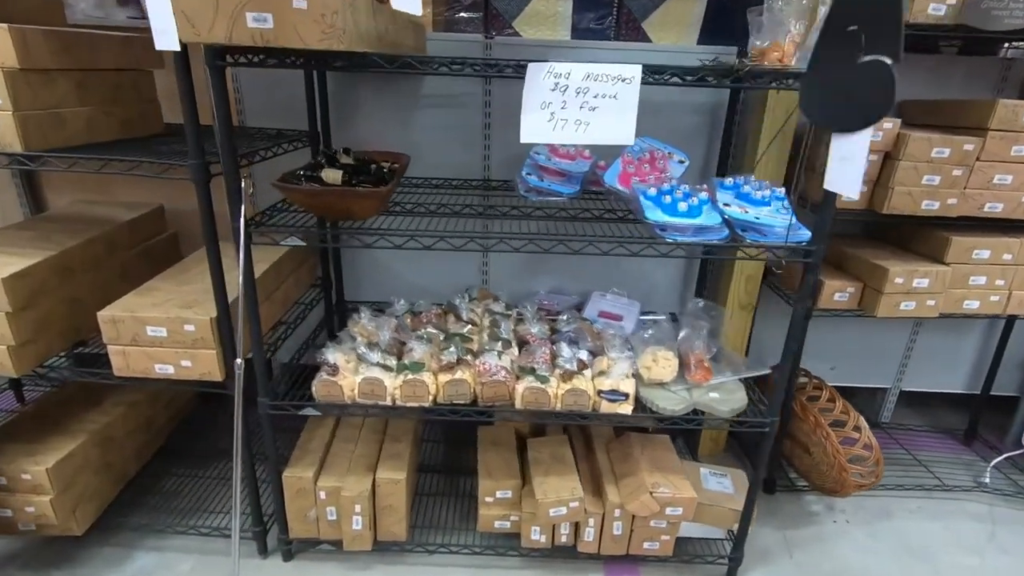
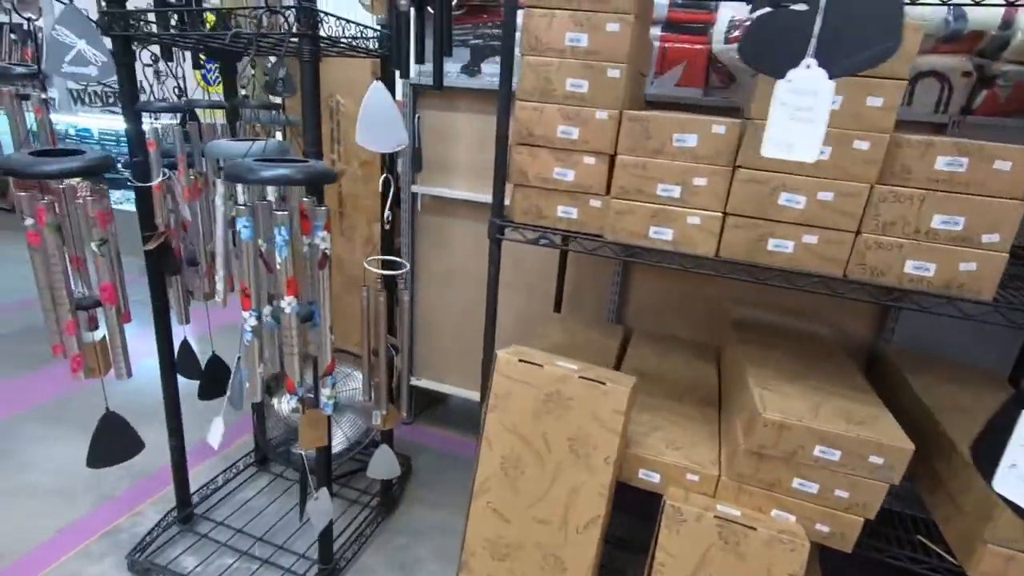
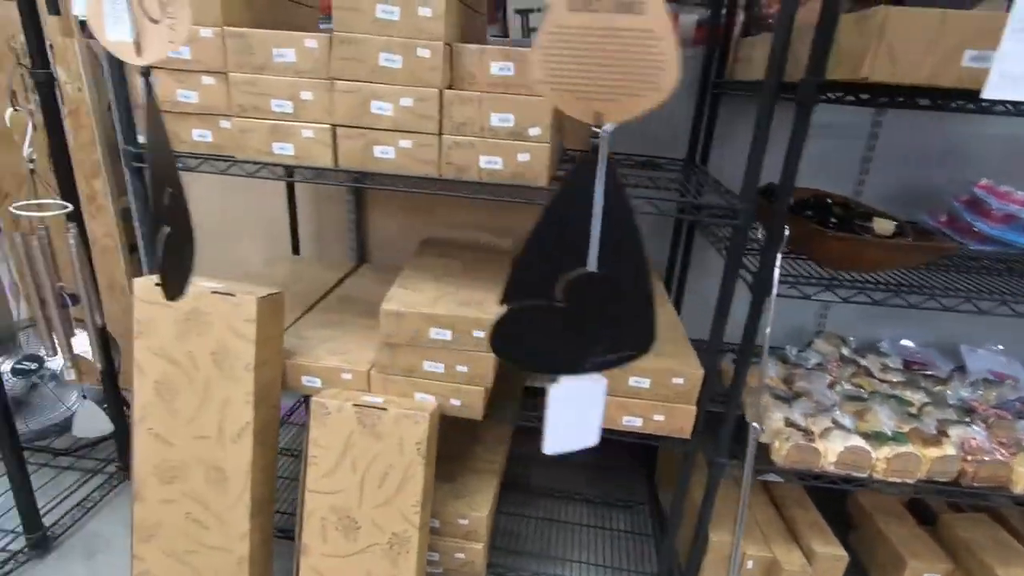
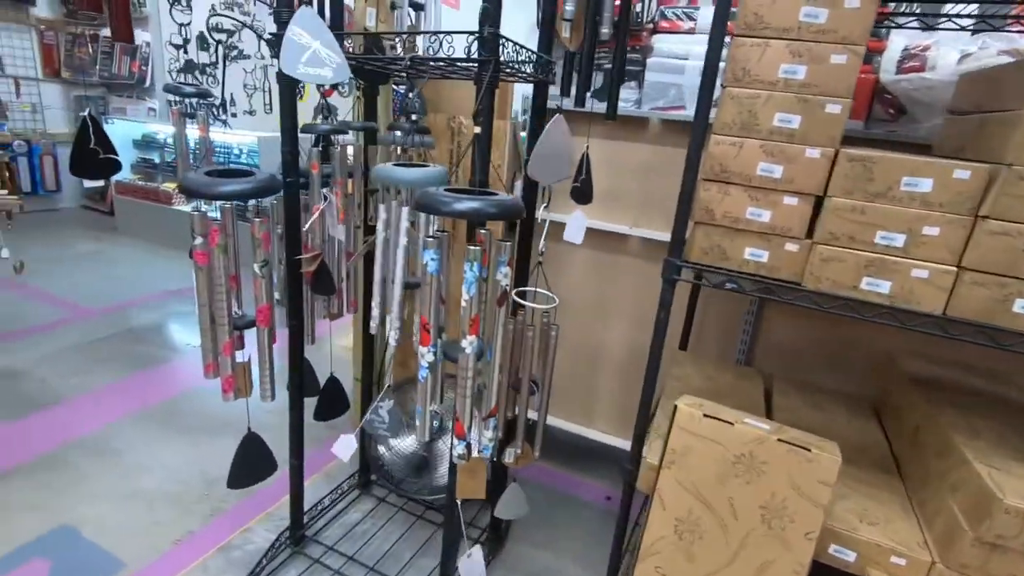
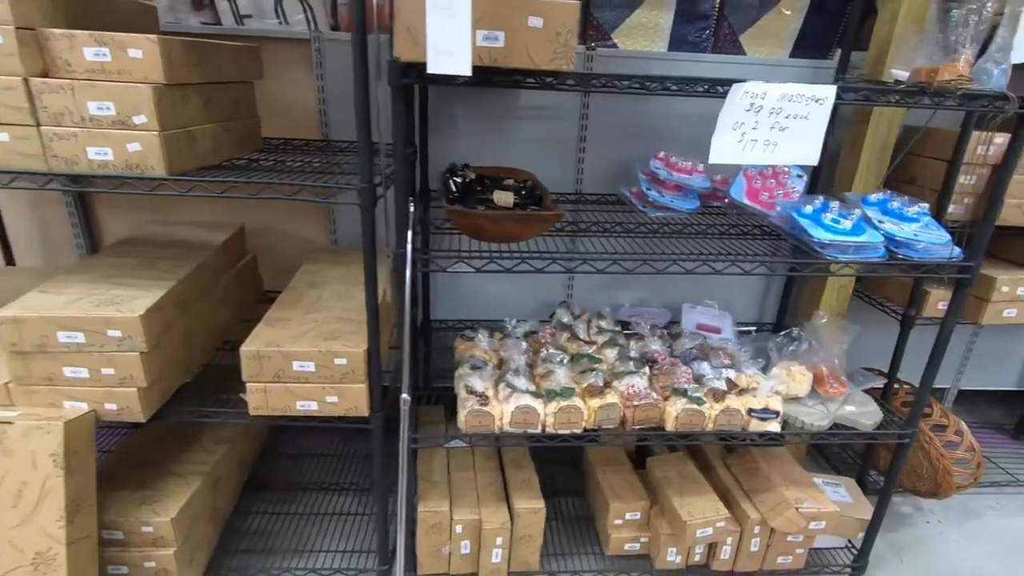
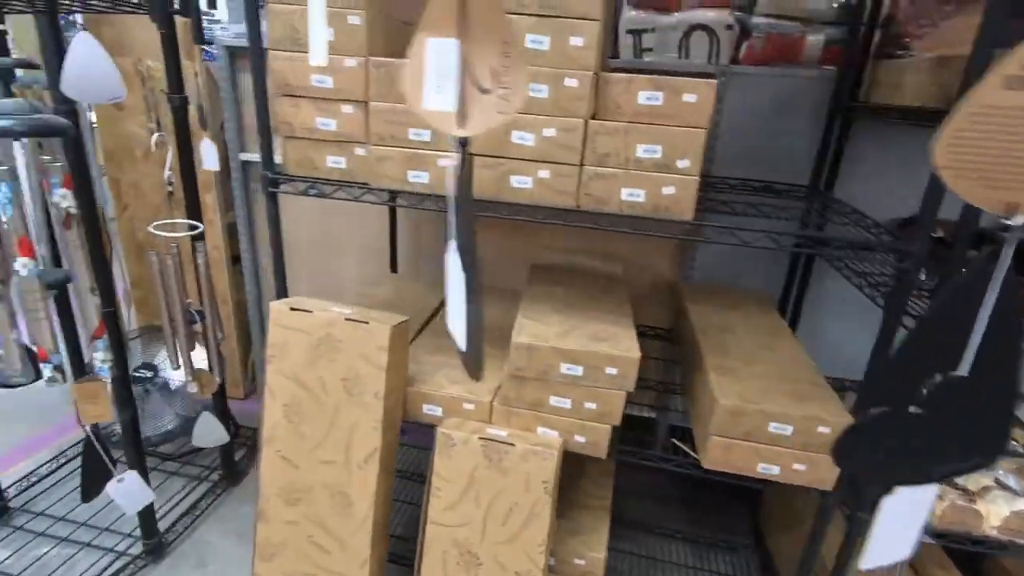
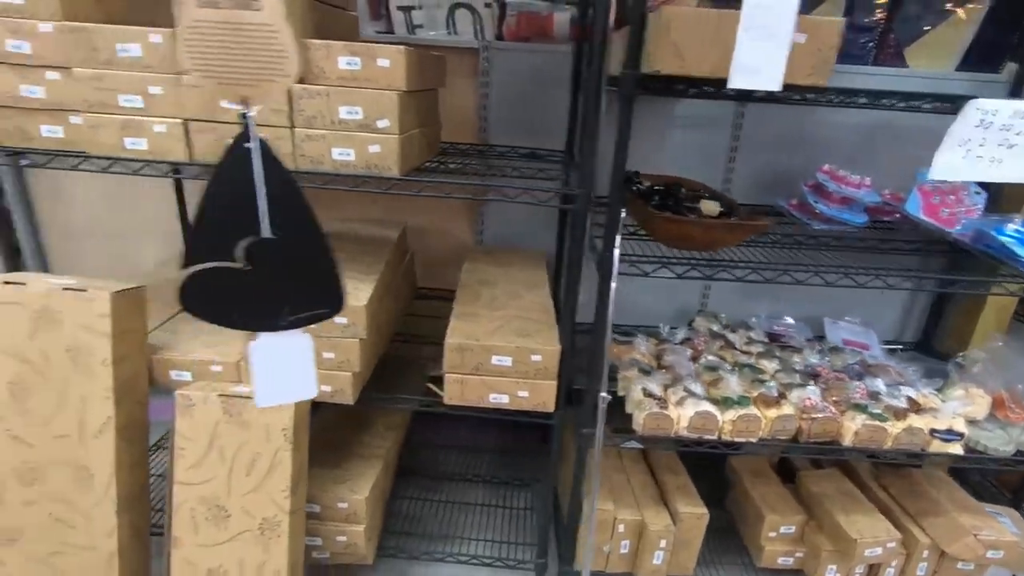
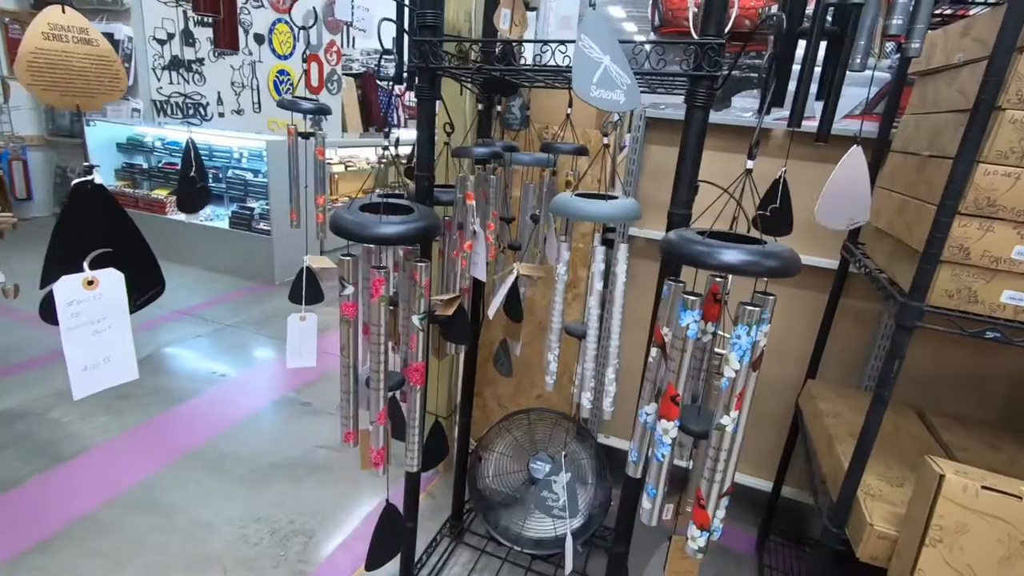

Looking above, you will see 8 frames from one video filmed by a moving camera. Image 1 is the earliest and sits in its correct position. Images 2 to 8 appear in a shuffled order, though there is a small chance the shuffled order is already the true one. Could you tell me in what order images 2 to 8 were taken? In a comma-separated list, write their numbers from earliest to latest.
5, 7, 3, 6, 2, 4, 8
